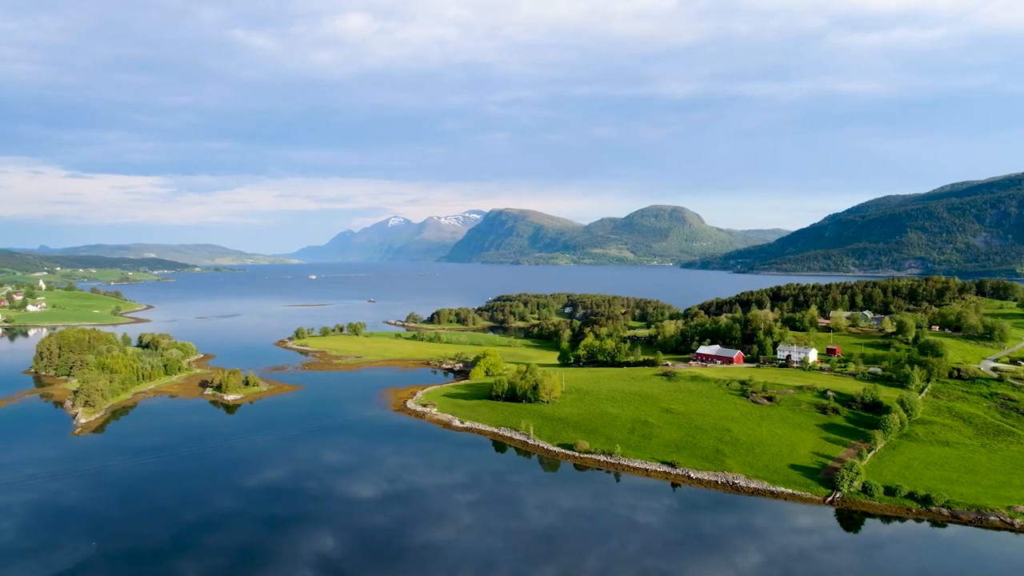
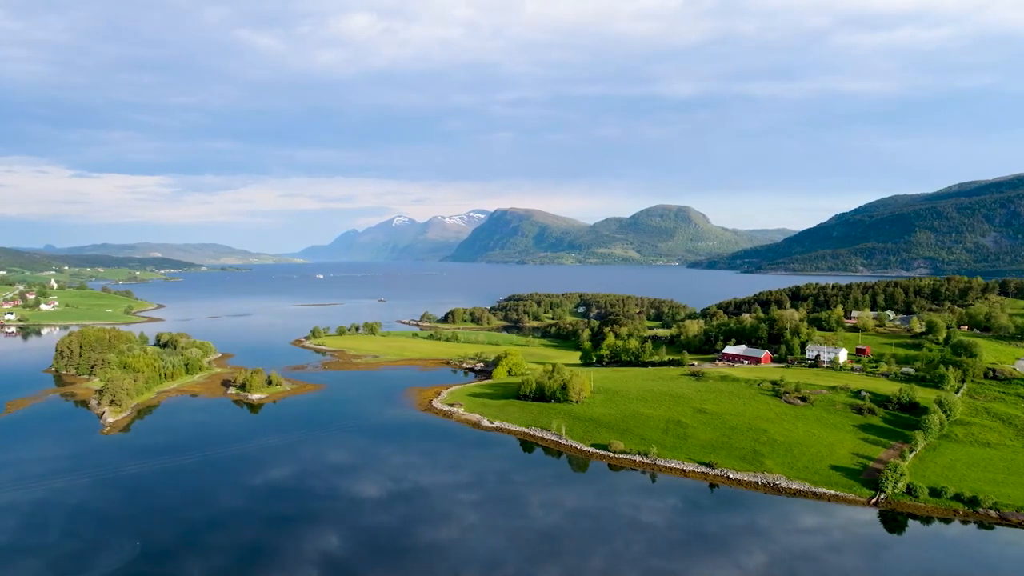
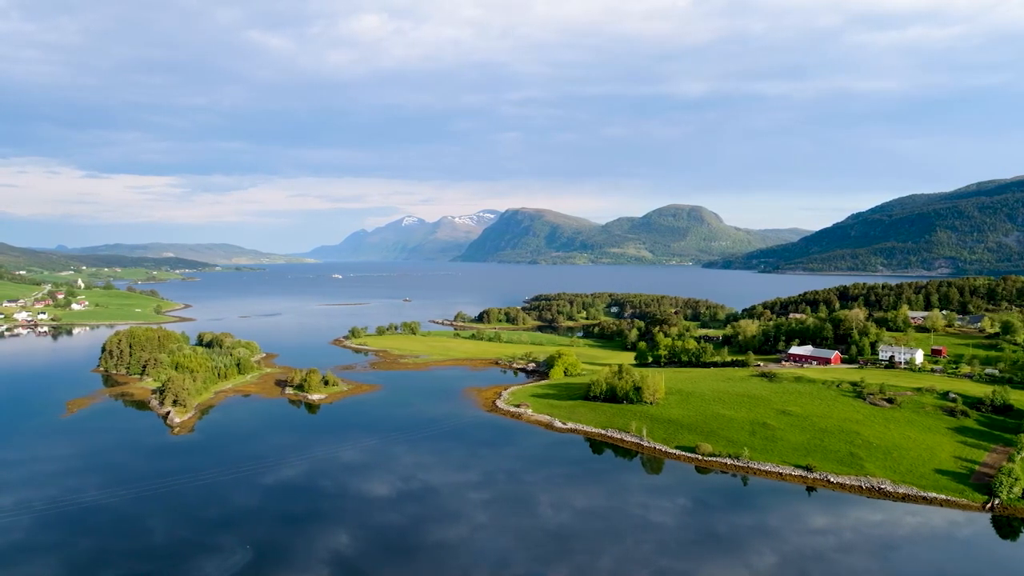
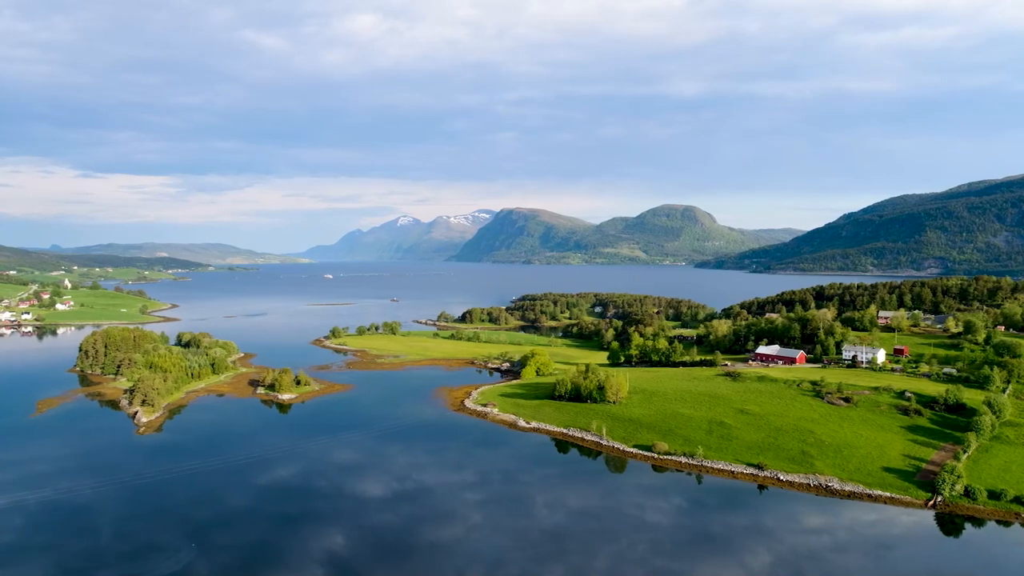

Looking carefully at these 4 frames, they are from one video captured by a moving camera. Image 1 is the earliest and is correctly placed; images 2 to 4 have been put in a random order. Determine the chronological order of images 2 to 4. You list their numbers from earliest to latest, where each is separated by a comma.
2, 4, 3
